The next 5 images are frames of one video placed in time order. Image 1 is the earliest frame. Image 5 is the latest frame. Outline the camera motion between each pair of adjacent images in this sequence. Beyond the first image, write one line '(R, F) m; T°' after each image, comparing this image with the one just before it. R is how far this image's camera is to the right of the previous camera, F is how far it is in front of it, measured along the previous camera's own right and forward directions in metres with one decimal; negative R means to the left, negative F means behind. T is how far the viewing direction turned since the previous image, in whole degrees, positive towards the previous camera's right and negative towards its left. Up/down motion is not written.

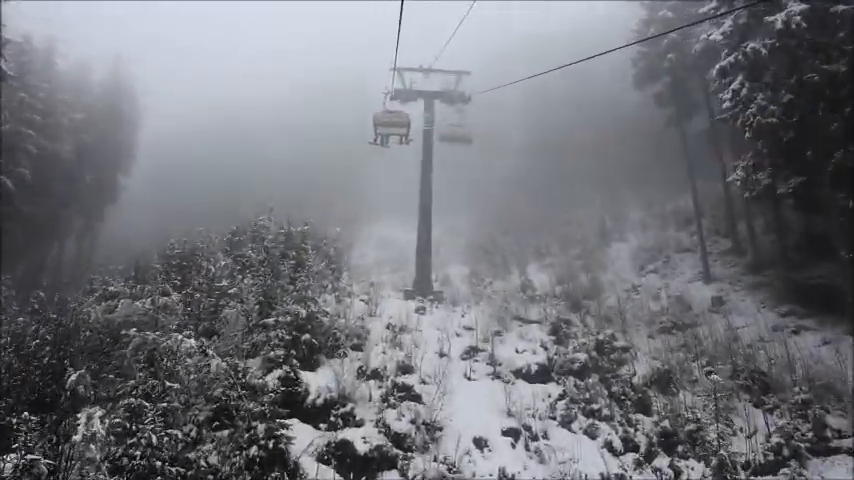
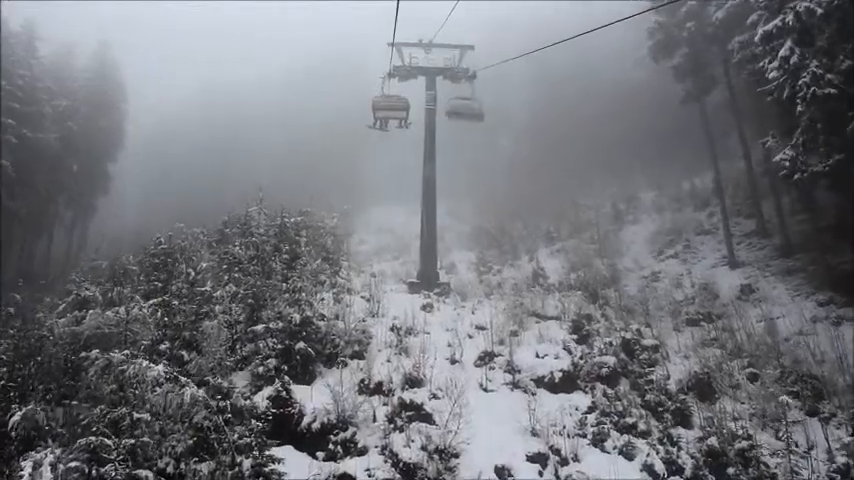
(-0.1, +1.1) m; 0°
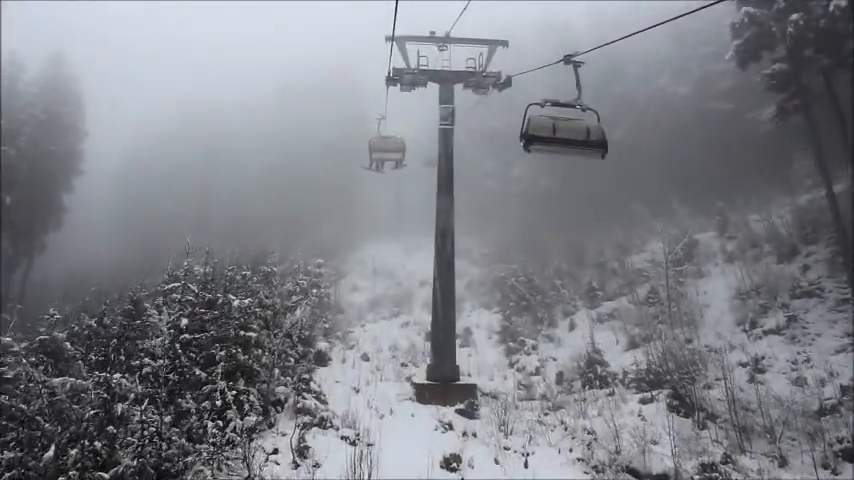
(-0.2, +4.7) m; 0°
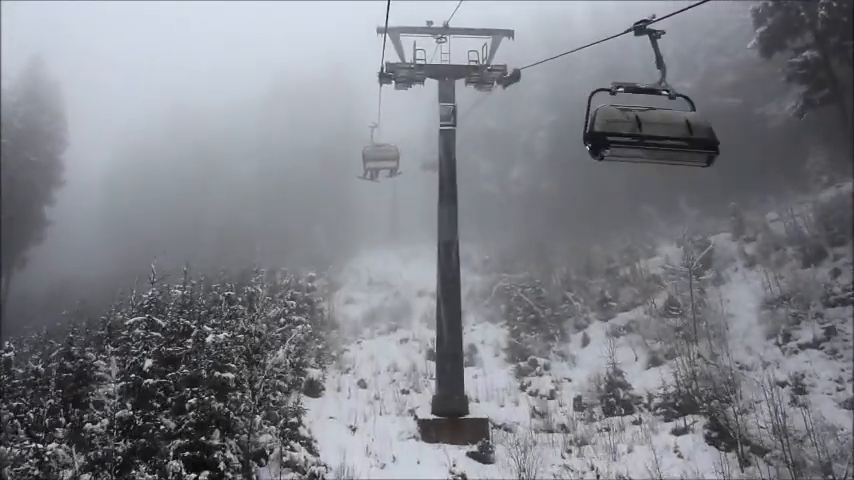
(-0.1, +1.2) m; 0°
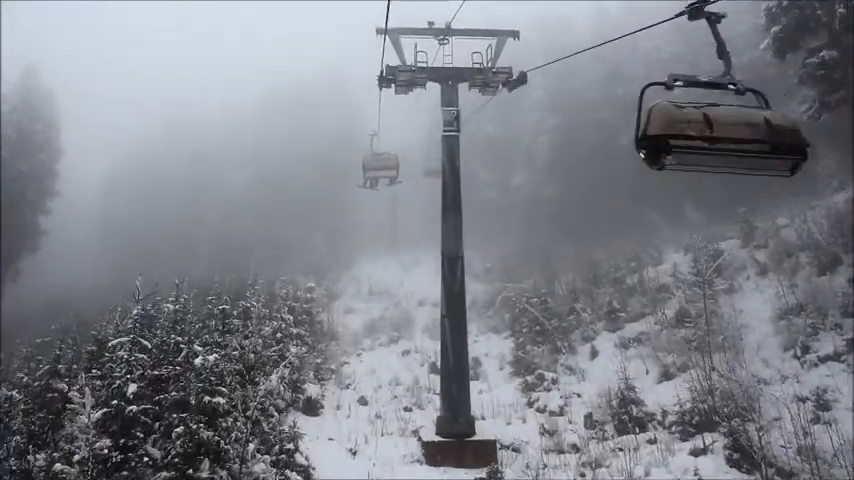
(0.0, +0.5) m; 0°
